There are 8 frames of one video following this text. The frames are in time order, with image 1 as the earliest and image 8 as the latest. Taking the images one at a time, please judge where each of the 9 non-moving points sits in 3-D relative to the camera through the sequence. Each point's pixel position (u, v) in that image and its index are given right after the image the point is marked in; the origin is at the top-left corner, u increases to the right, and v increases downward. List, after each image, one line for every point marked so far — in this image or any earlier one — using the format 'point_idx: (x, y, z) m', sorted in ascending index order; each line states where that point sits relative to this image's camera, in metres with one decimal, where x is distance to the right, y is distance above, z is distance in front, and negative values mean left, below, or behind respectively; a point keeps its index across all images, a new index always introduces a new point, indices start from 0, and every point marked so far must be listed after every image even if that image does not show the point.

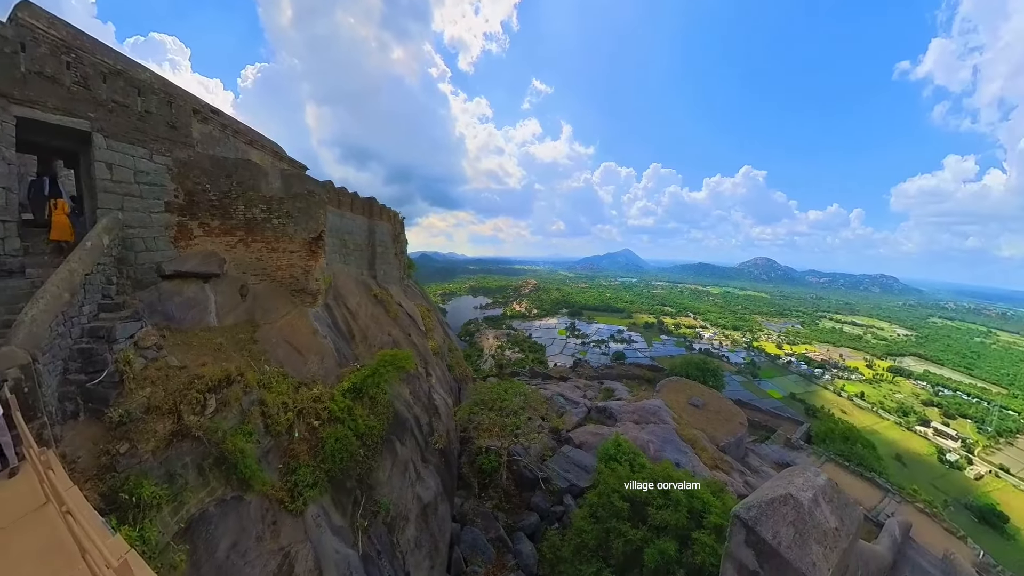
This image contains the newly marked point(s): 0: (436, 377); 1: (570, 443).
0: (-1.8, -2.1, +9.6) m
1: (+1.5, -3.9, +10.5) m
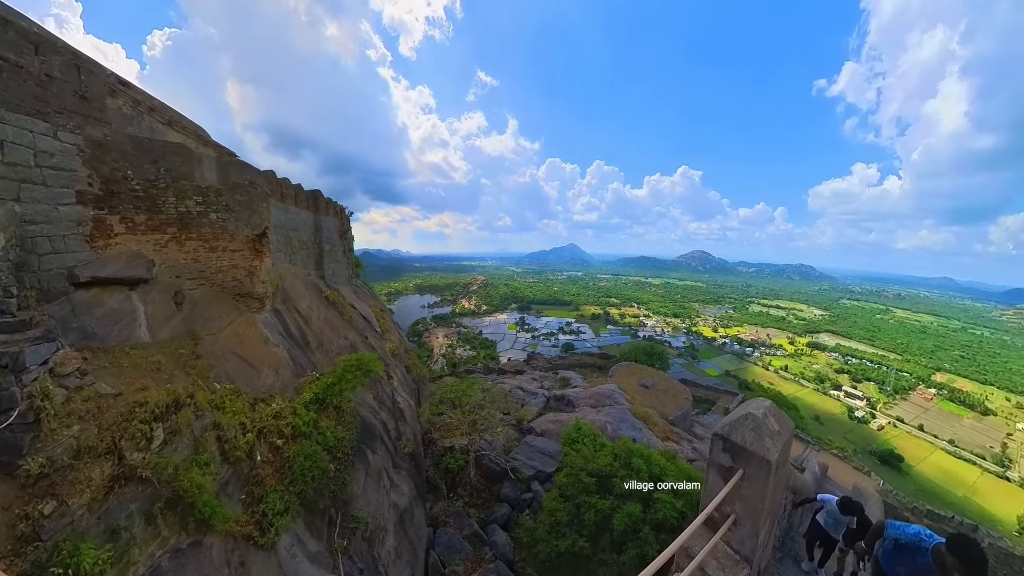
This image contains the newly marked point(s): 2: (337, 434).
0: (-2.6, -2.1, +9.0) m
1: (+0.5, -3.8, +10.6) m
2: (-2.8, -2.2, +6.4) m
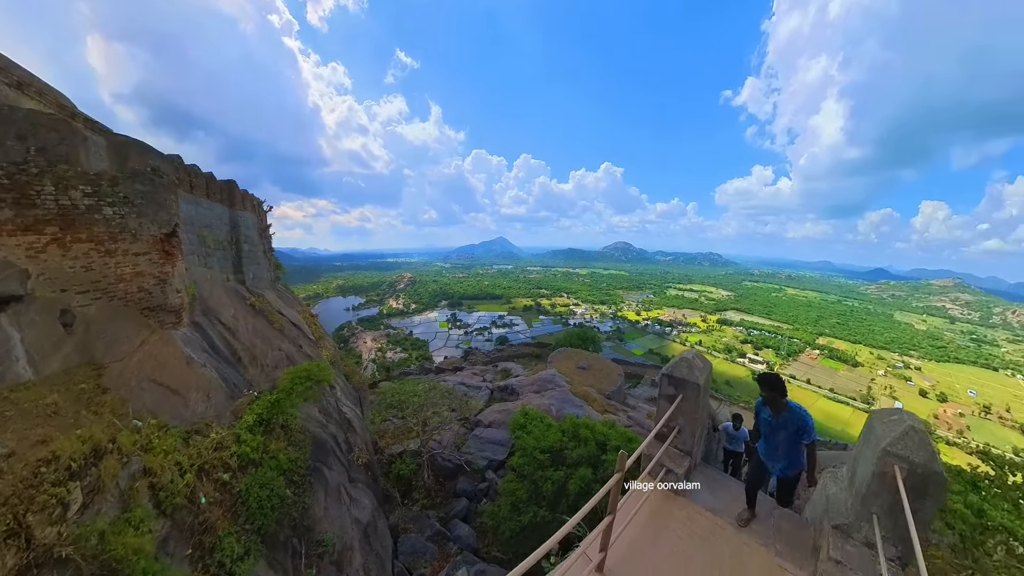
0: (-3.5, -2.1, +8.2) m
1: (-0.9, -3.6, +10.6) m
2: (-3.1, -2.3, +5.6) m
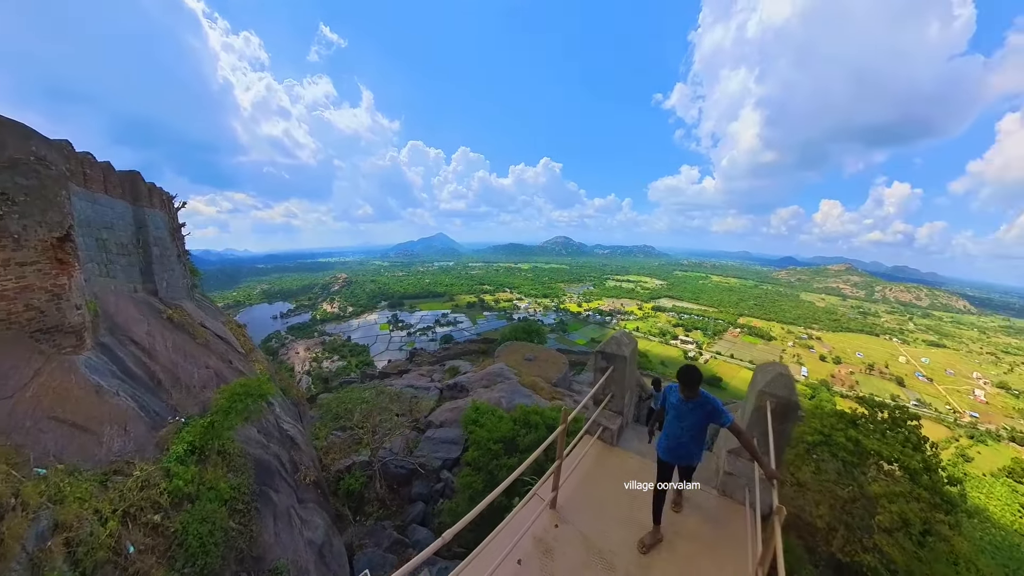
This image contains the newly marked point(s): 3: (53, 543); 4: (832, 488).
0: (-4.4, -2.2, +7.6) m
1: (-2.1, -3.6, +10.4) m
2: (-3.5, -2.4, +5.1) m
3: (-3.8, -2.2, +3.4) m
4: (+4.9, -2.7, +6.4) m
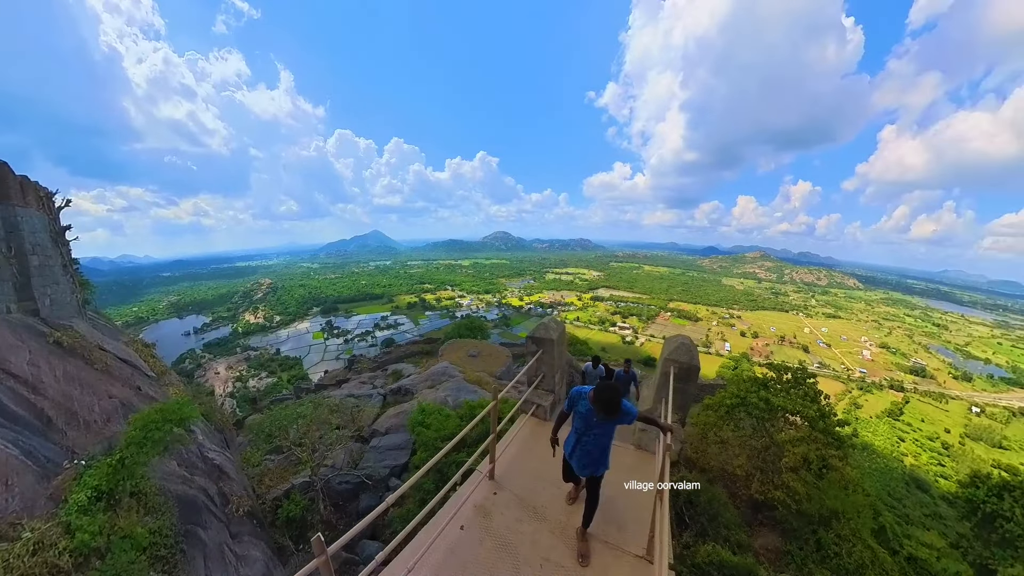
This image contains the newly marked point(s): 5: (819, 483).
0: (-5.3, -2.5, +6.9) m
1: (-3.4, -3.6, +10.1) m
2: (-4.1, -2.7, +4.6) m
3: (-4.2, -2.5, +2.9) m
4: (+4.0, -2.5, +7.1) m
5: (+5.1, -3.1, +6.9) m
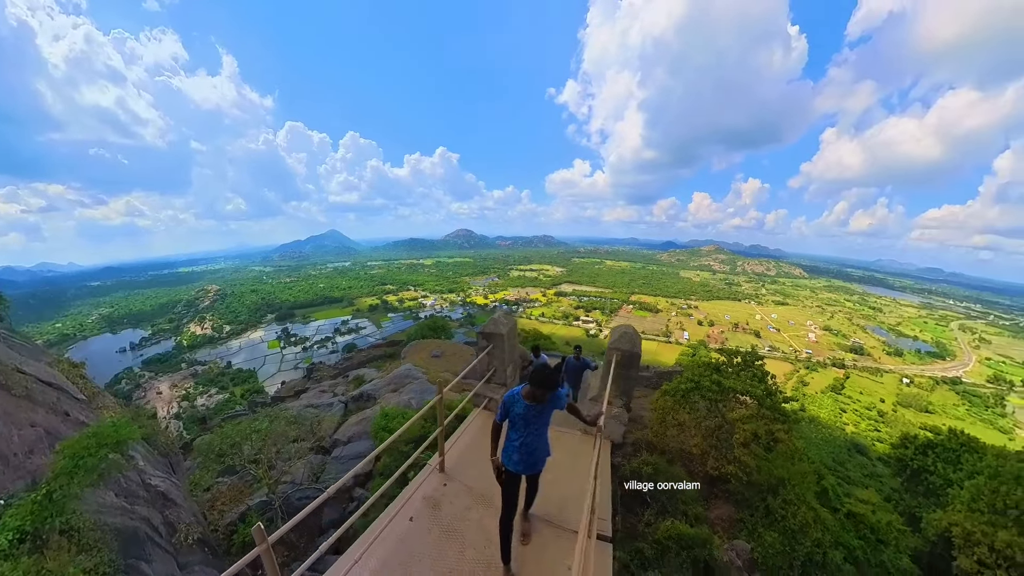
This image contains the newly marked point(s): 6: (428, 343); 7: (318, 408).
0: (-5.8, -2.6, +6.4) m
1: (-4.2, -3.7, +9.7) m
2: (-4.4, -2.9, +4.2) m
3: (-4.4, -2.7, +2.5) m
4: (+3.5, -2.4, +7.4) m
5: (+4.5, -2.9, +7.2) m
6: (-3.5, -2.1, +16.7) m
7: (-5.7, -3.4, +12.0) m
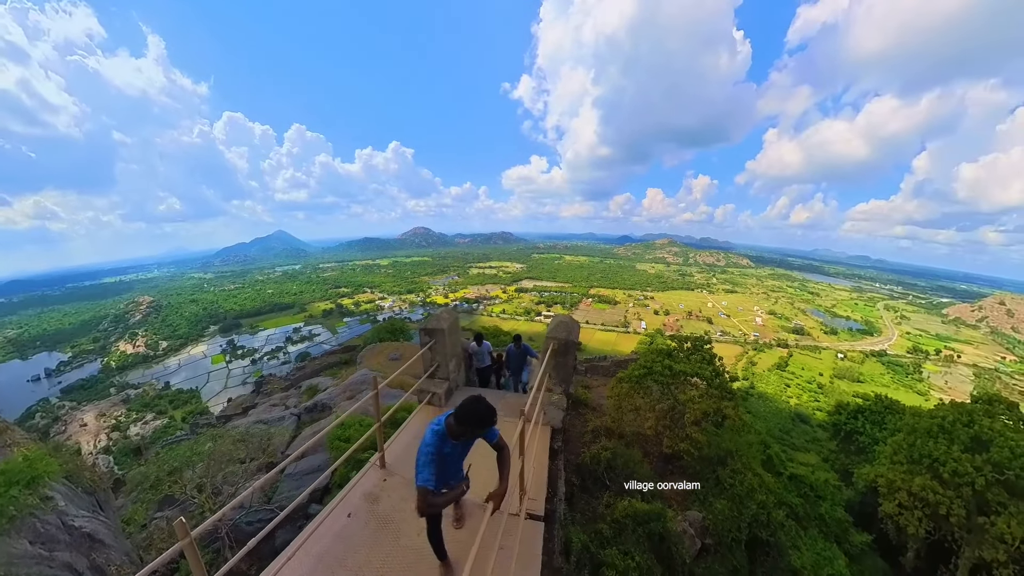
0: (-6.4, -2.9, +5.8) m
1: (-5.0, -3.8, +9.3) m
2: (-4.7, -3.1, +3.7) m
3: (-4.5, -3.0, +2.0) m
4: (+2.8, -2.3, +7.6) m
5: (+3.9, -2.8, +7.6) m
6: (-5.0, -2.1, +16.3) m
7: (-6.7, -3.5, +11.4) m
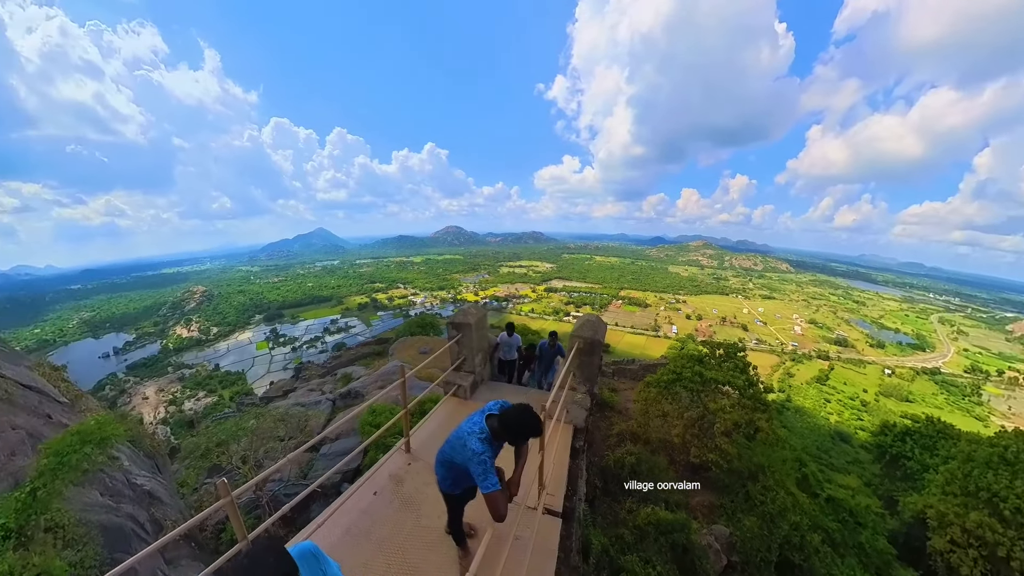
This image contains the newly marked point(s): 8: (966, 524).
0: (-6.0, -2.6, +6.3) m
1: (-4.4, -3.7, +9.7) m
2: (-4.5, -2.9, +4.1) m
3: (-4.4, -2.8, +2.4) m
4: (+3.3, -2.3, +7.5) m
5: (+4.4, -2.9, +7.4) m
6: (-3.9, -2.1, +16.7) m
7: (-6.0, -3.4, +11.8) m
8: (+9.3, -4.8, +8.3) m
